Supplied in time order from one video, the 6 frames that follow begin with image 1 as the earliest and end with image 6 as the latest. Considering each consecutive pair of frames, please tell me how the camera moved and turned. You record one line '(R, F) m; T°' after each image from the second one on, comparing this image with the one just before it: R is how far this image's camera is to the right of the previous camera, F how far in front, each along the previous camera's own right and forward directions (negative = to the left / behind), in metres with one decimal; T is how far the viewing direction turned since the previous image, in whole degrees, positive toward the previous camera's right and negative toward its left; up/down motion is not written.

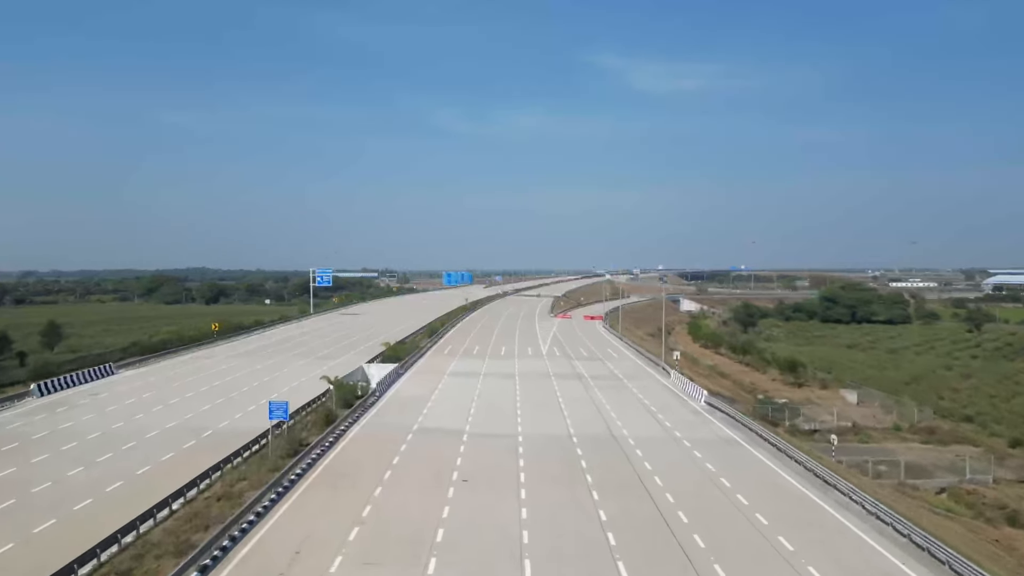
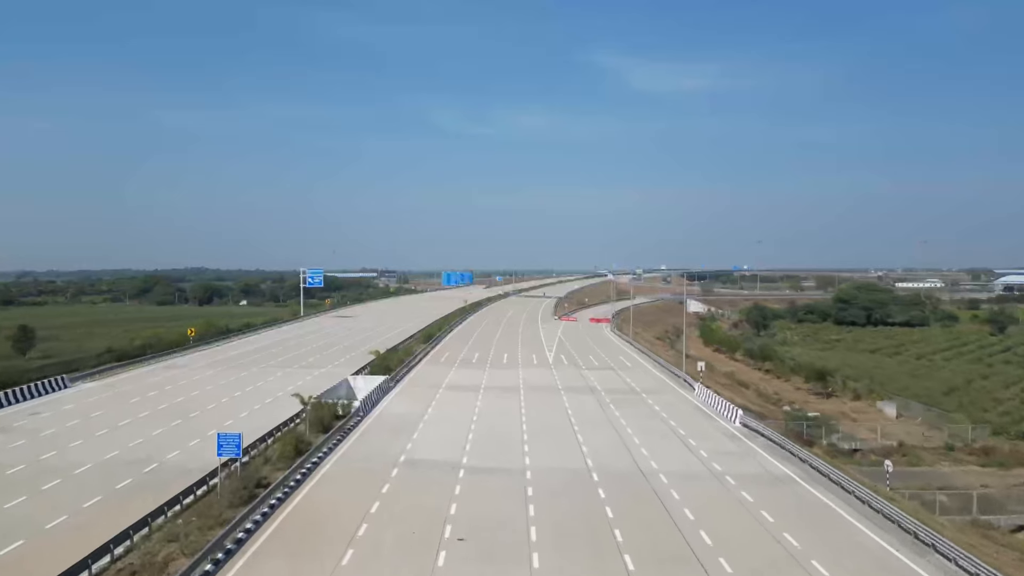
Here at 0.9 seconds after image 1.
(-0.2, +5.2) m; 0°
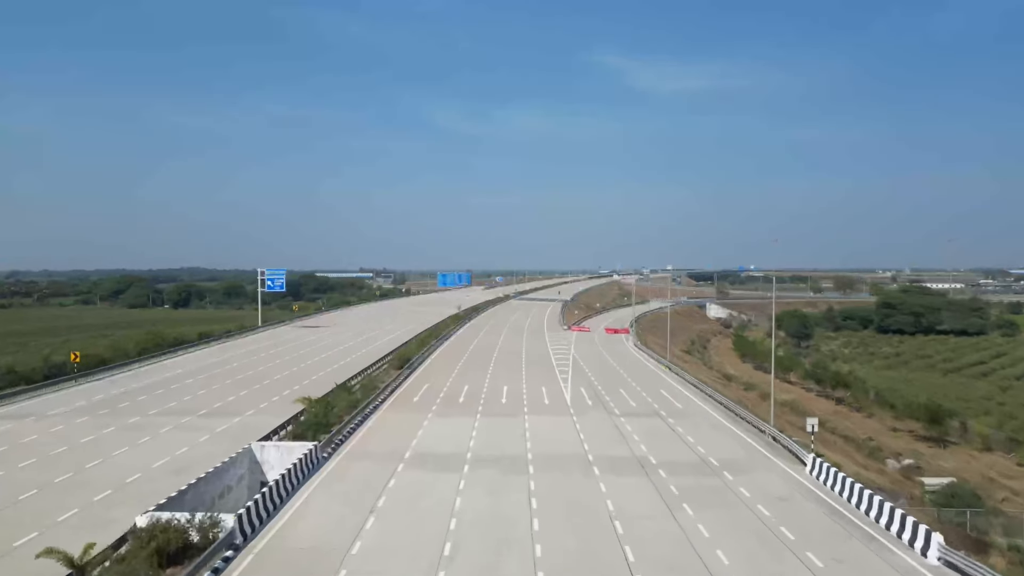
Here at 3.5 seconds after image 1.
(-0.1, +15.1) m; 0°
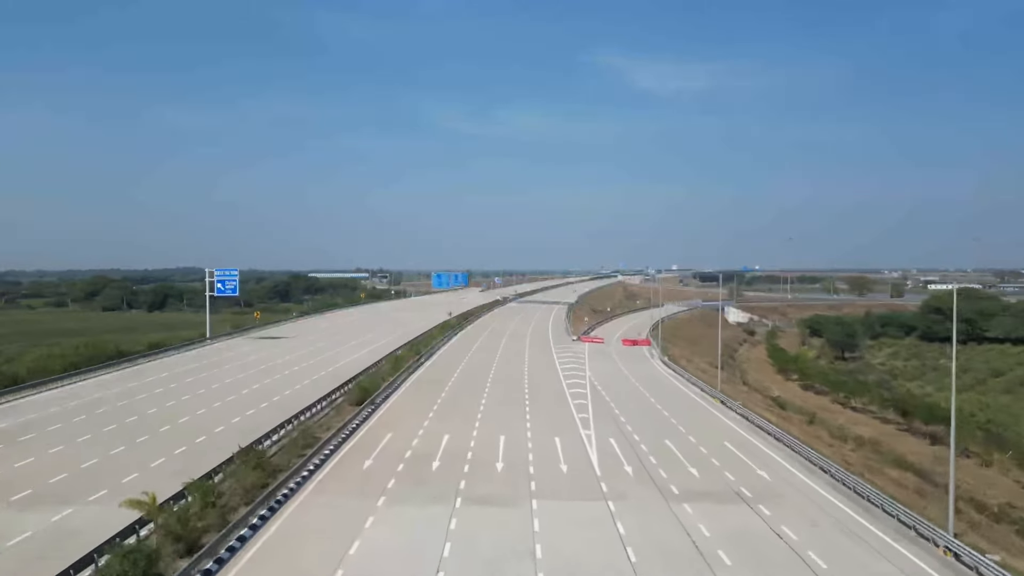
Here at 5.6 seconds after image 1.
(0.0, +12.4) m; 0°
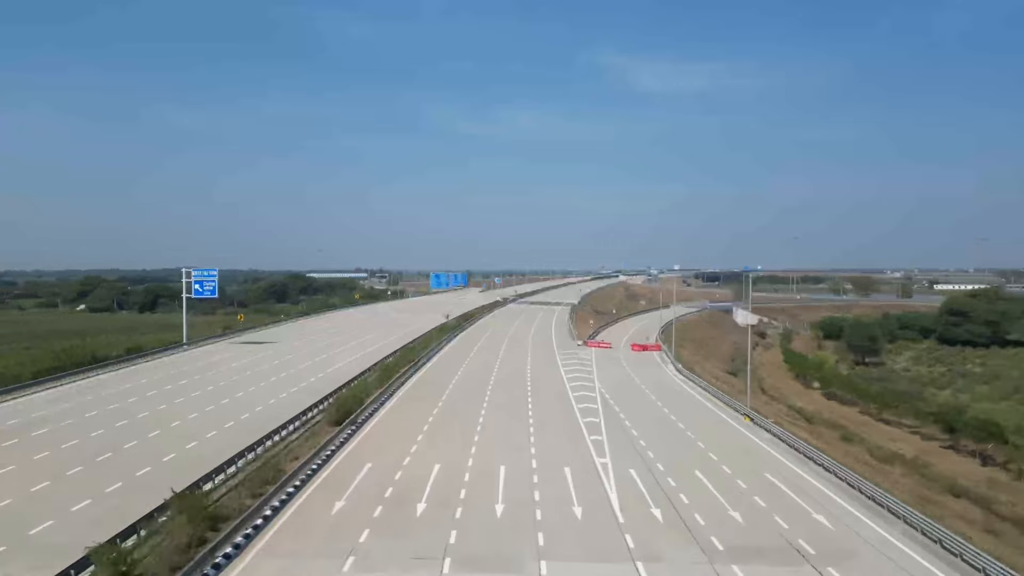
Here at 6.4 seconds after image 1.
(-0.1, +4.5) m; 0°
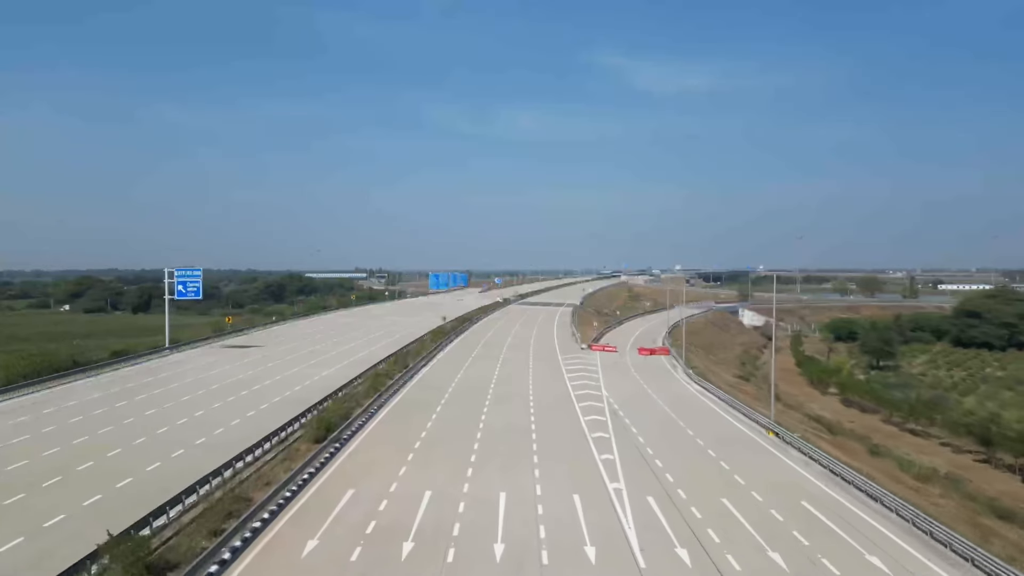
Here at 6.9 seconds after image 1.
(0.0, +3.0) m; 0°
